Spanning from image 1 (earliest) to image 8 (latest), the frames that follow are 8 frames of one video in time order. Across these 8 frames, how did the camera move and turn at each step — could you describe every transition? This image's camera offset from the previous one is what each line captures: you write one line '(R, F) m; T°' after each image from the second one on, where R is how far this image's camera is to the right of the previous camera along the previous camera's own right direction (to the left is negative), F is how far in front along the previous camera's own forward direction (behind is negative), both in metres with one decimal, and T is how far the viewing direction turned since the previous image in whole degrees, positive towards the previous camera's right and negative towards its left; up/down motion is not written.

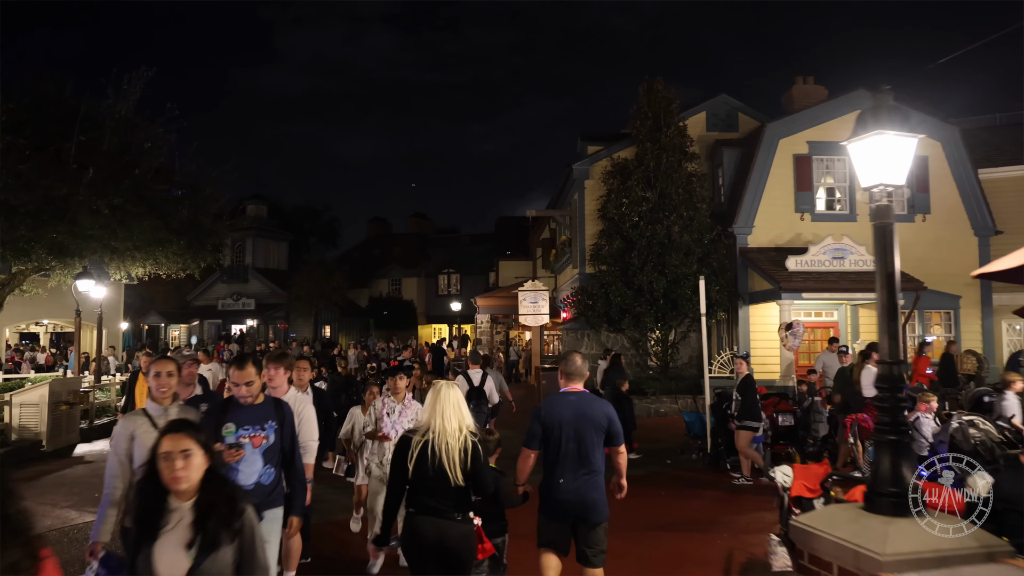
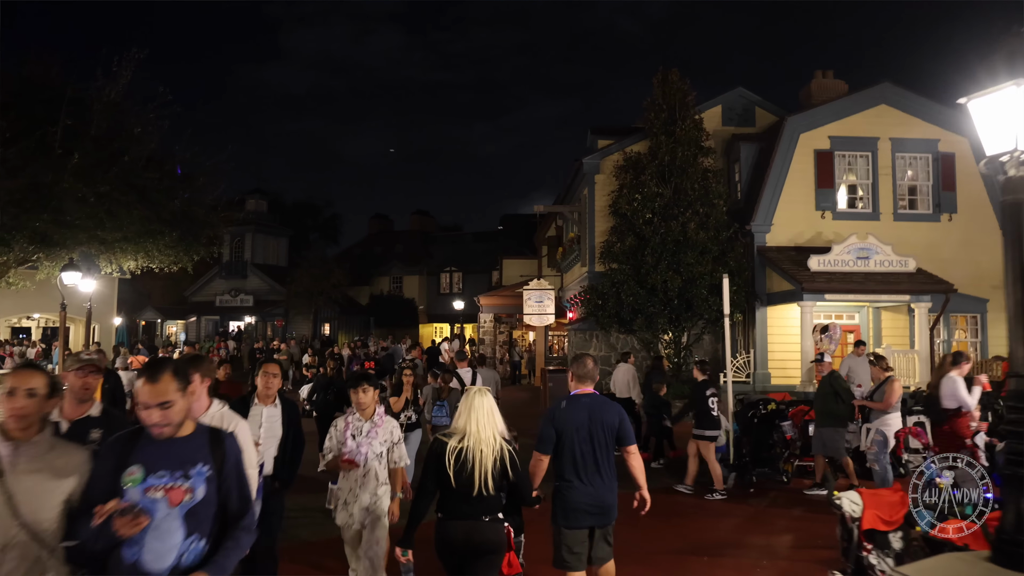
(-0.1, +0.7) m; 0°
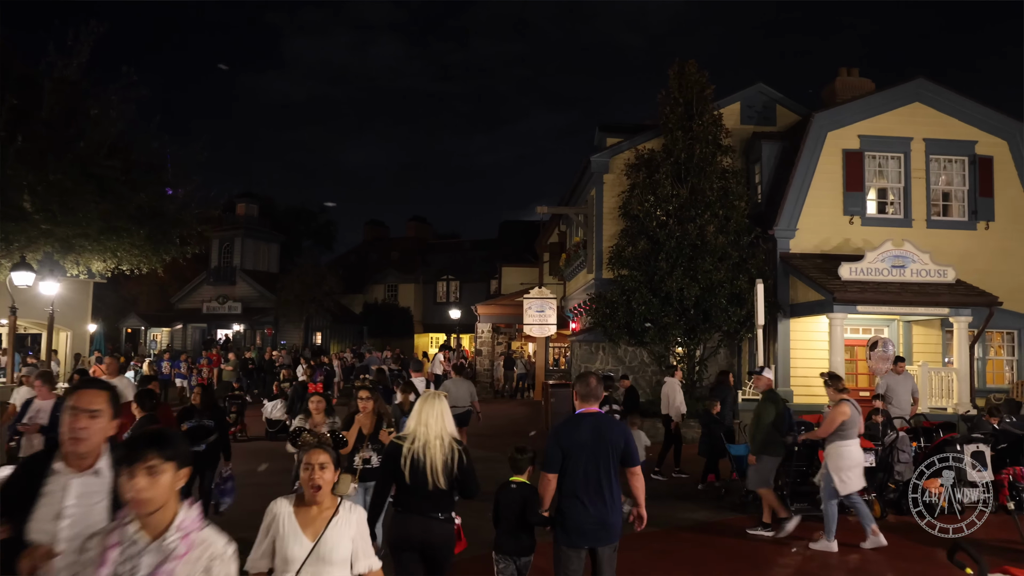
(-0.1, +1.3) m; 0°
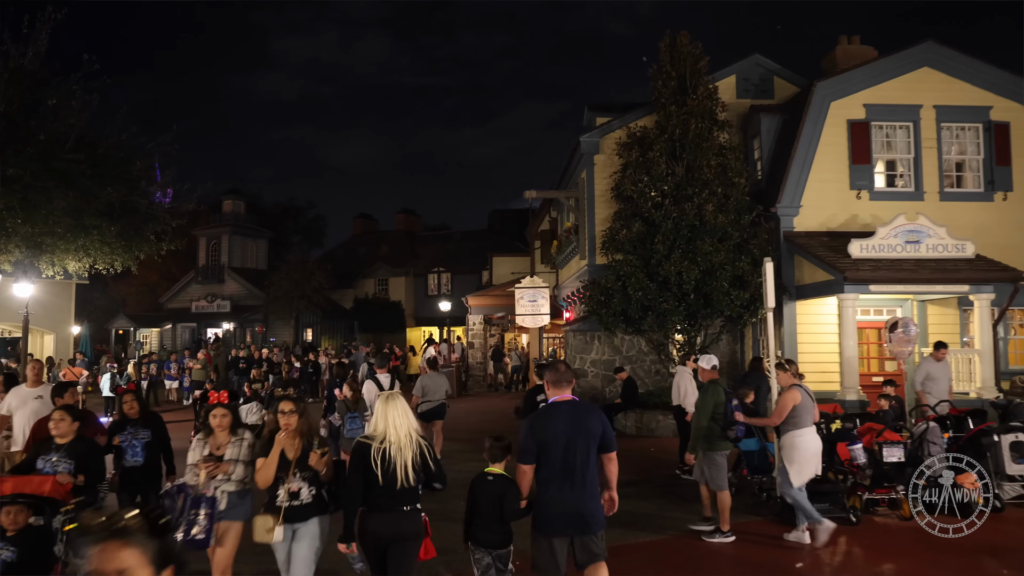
(+0.1, +0.9) m; 0°
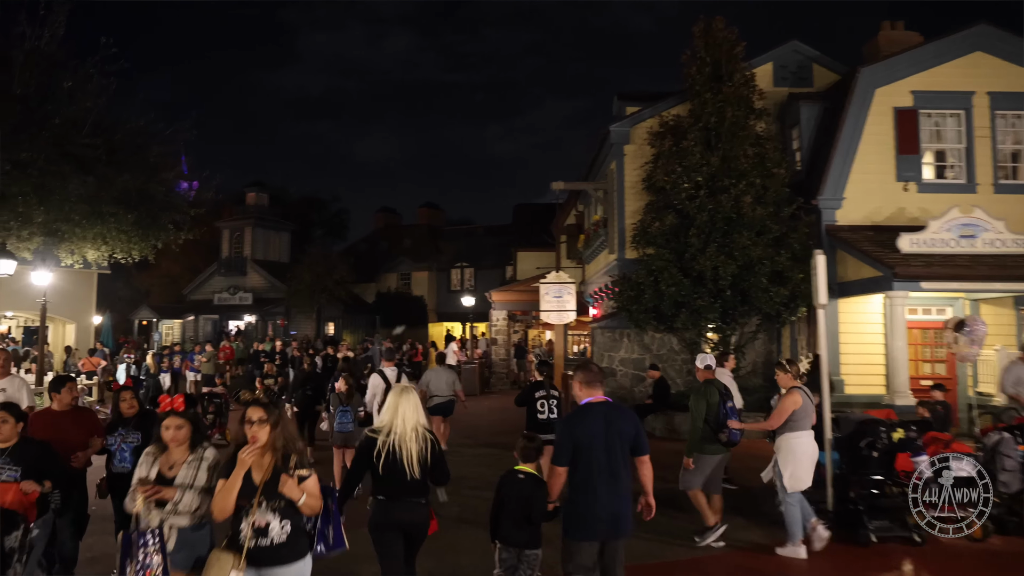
(0.0, +0.6) m; -1°
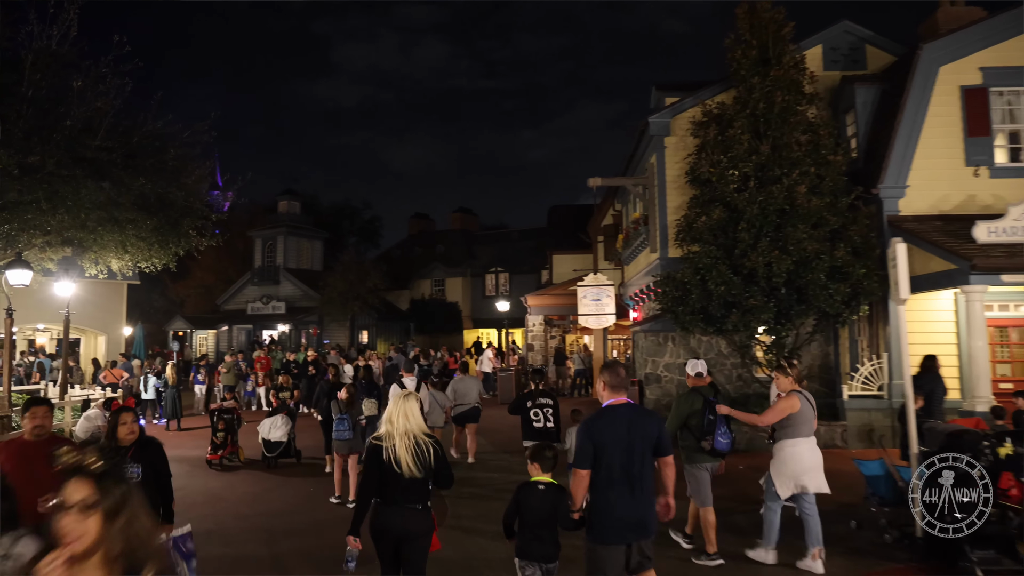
(0.0, +0.9) m; -2°
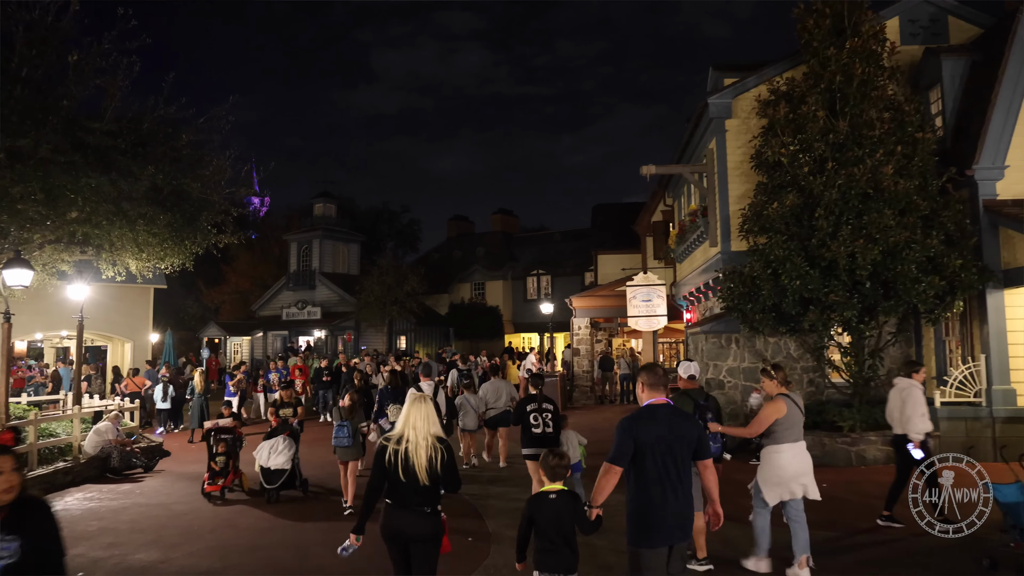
(-0.1, +1.2) m; -2°
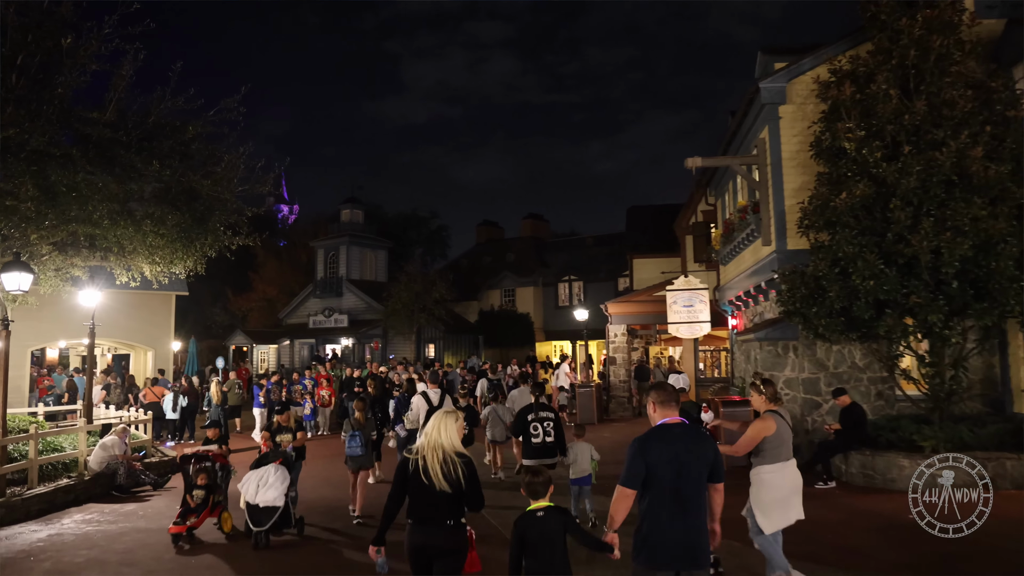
(0.0, +1.1) m; -2°
